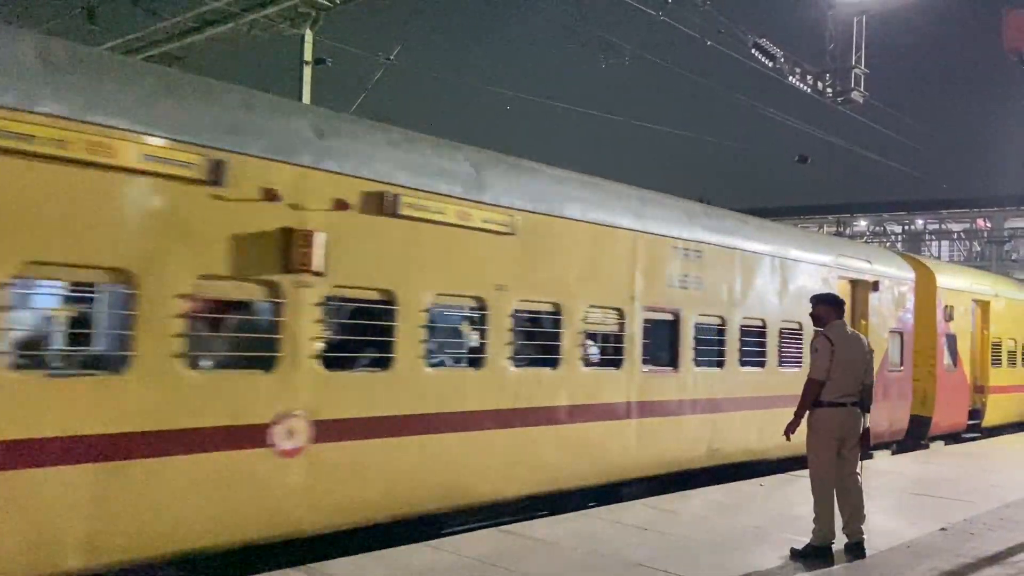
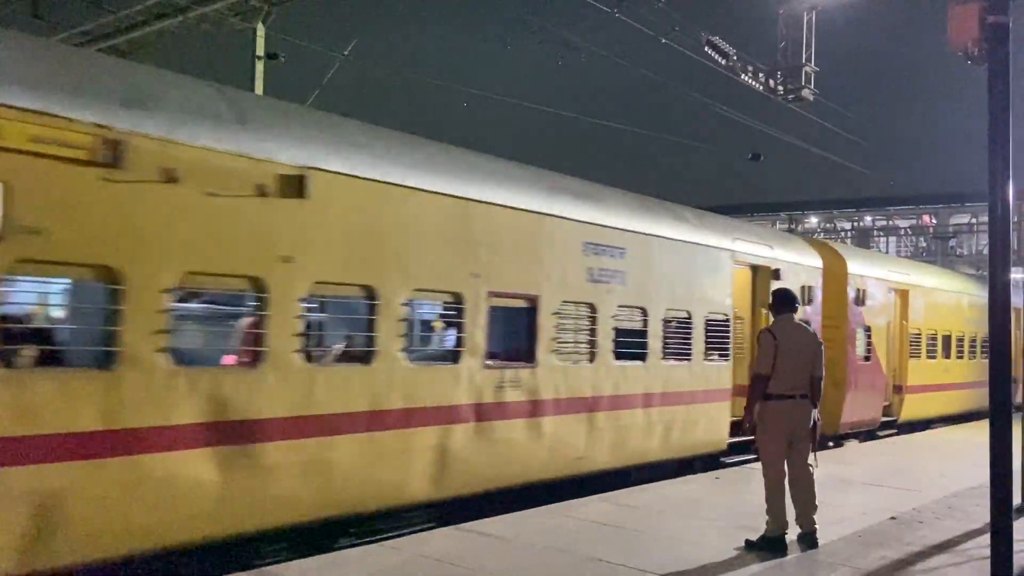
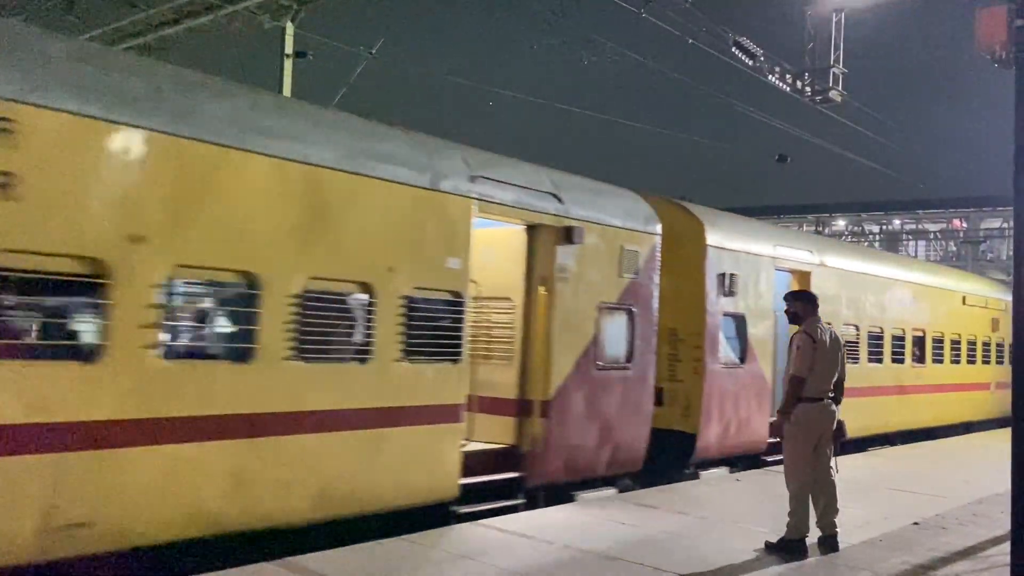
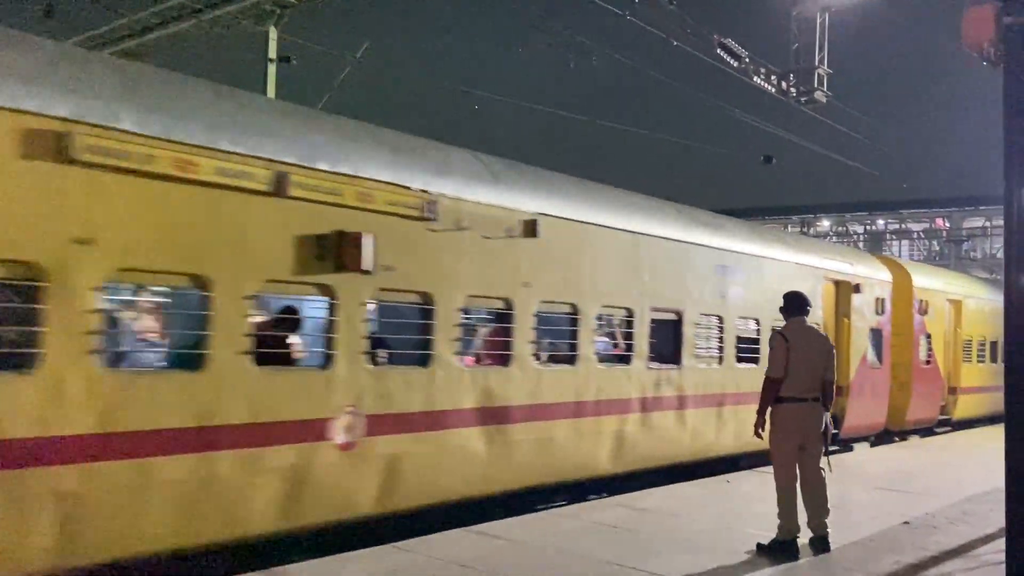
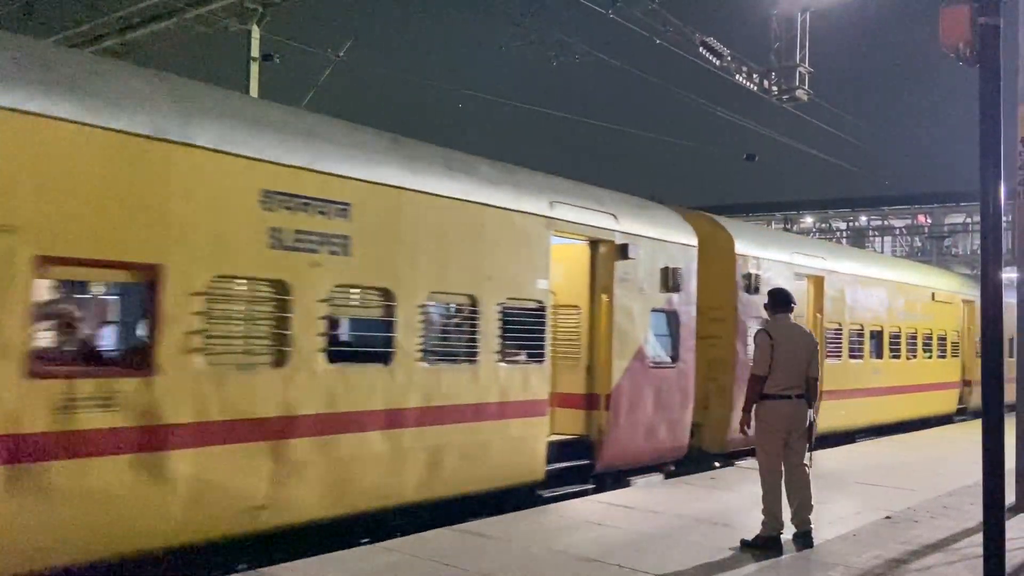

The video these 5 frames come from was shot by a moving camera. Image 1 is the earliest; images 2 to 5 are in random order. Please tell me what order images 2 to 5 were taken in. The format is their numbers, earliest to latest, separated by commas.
3, 4, 2, 5
